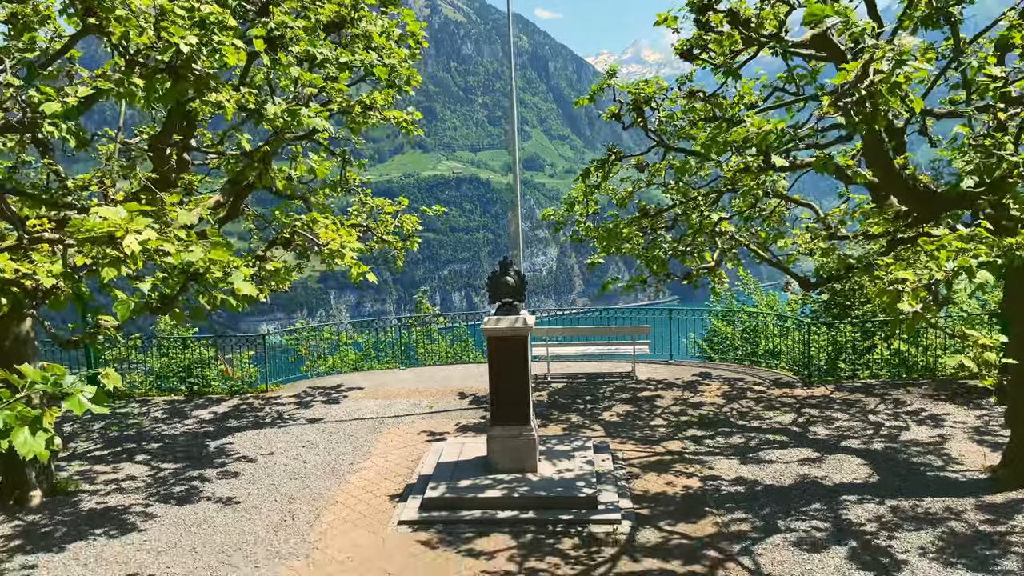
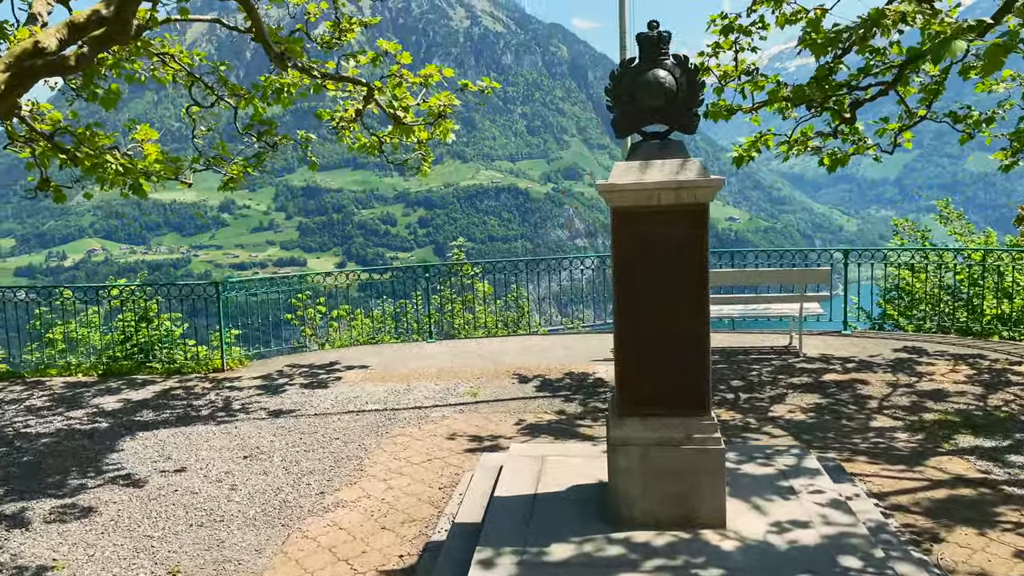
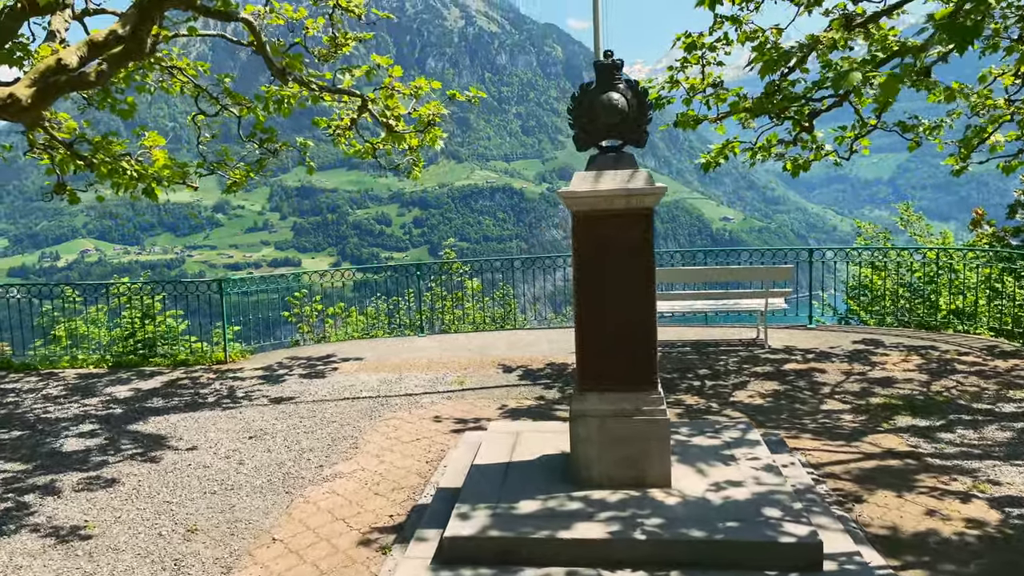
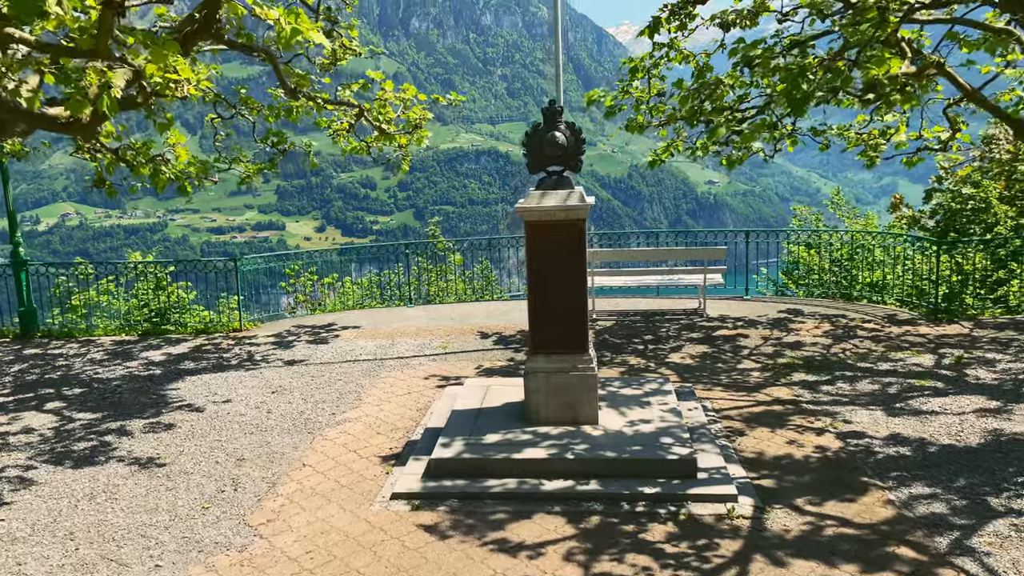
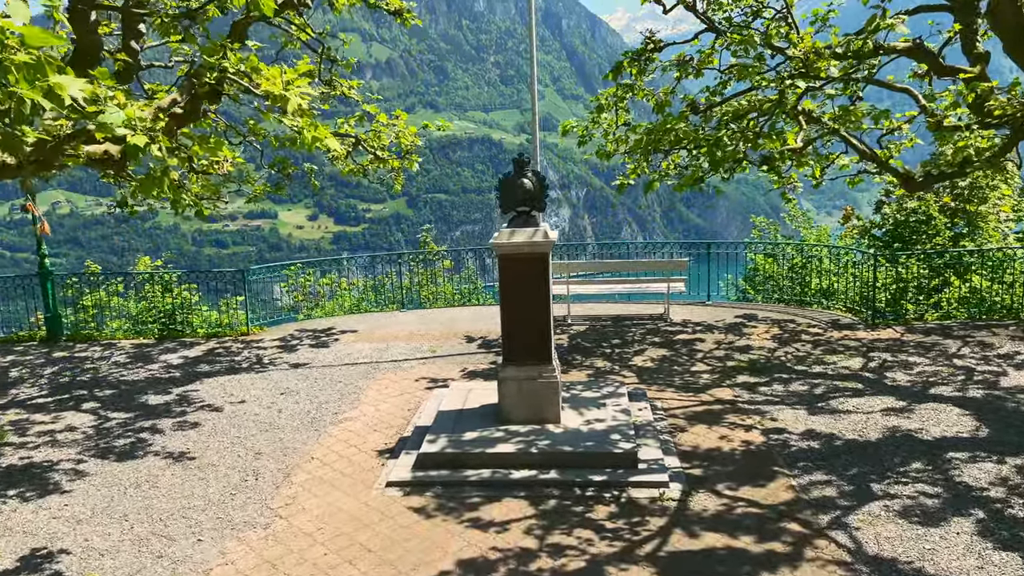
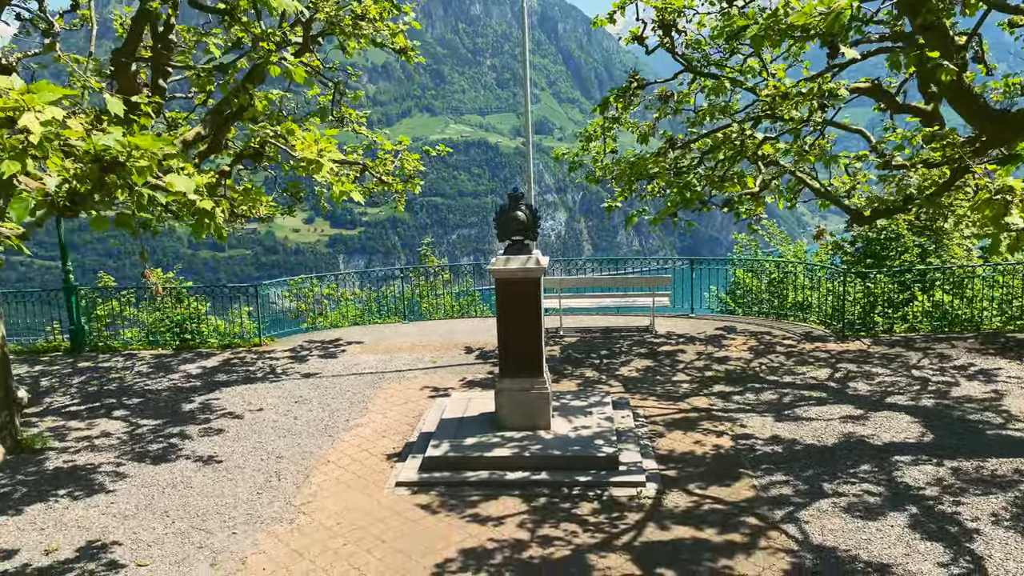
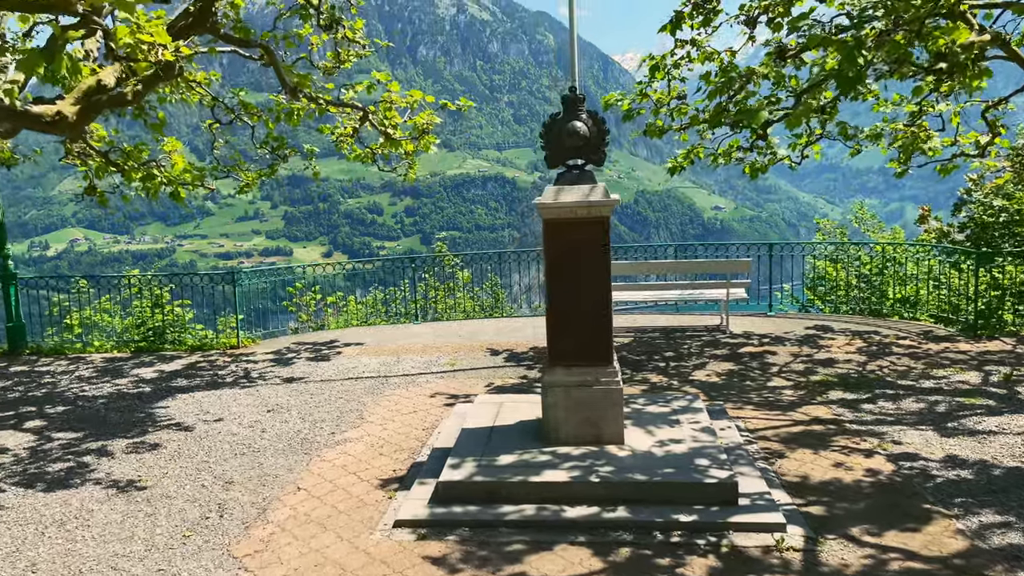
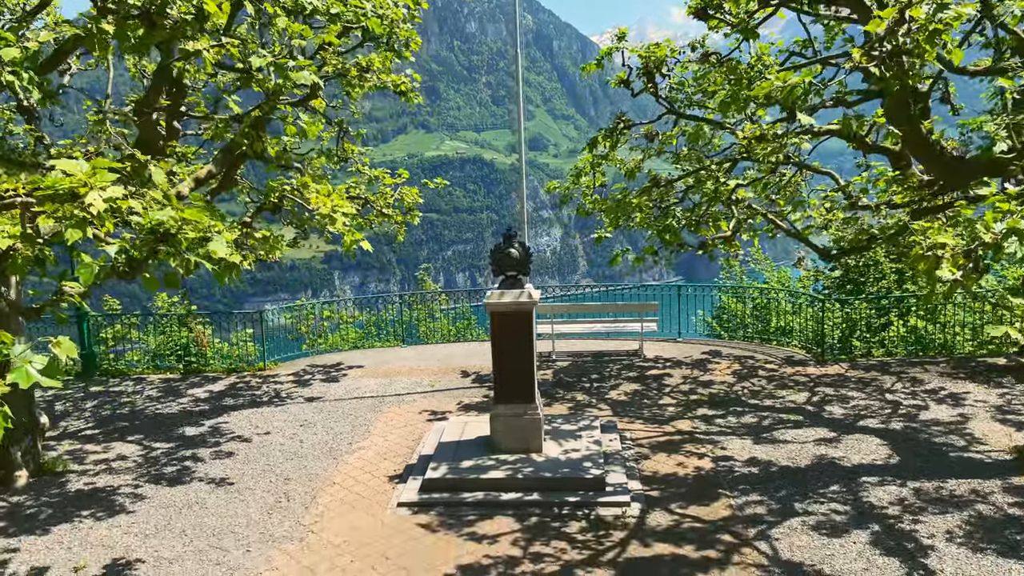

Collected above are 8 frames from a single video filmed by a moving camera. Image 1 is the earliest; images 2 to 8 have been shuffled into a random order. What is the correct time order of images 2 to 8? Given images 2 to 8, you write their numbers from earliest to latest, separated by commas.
8, 6, 5, 4, 7, 3, 2
